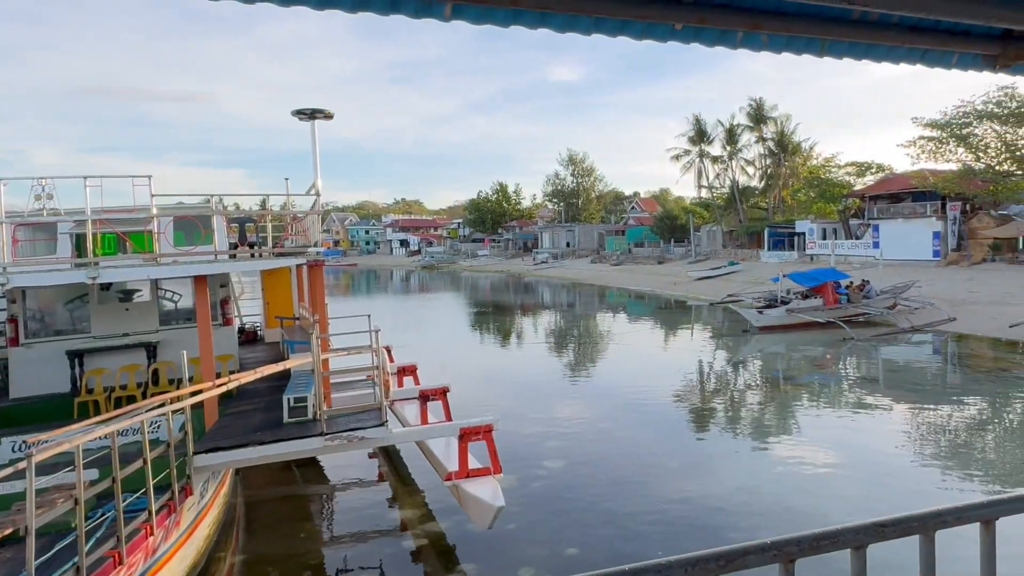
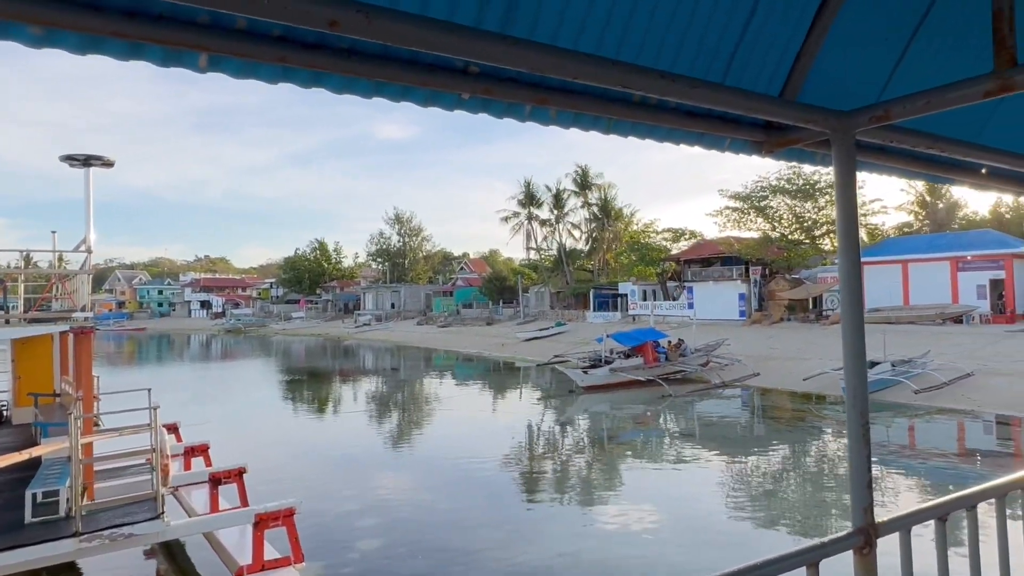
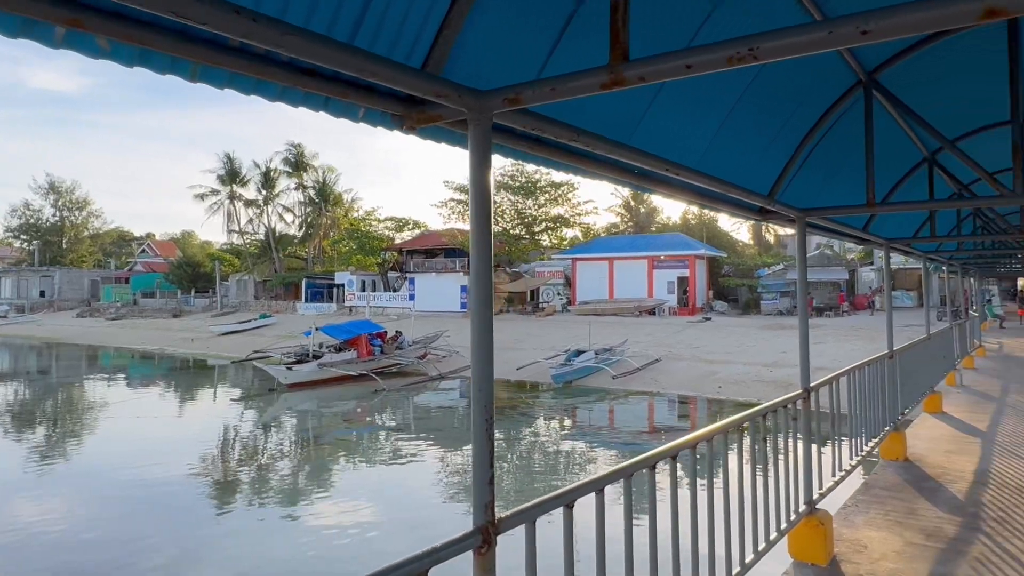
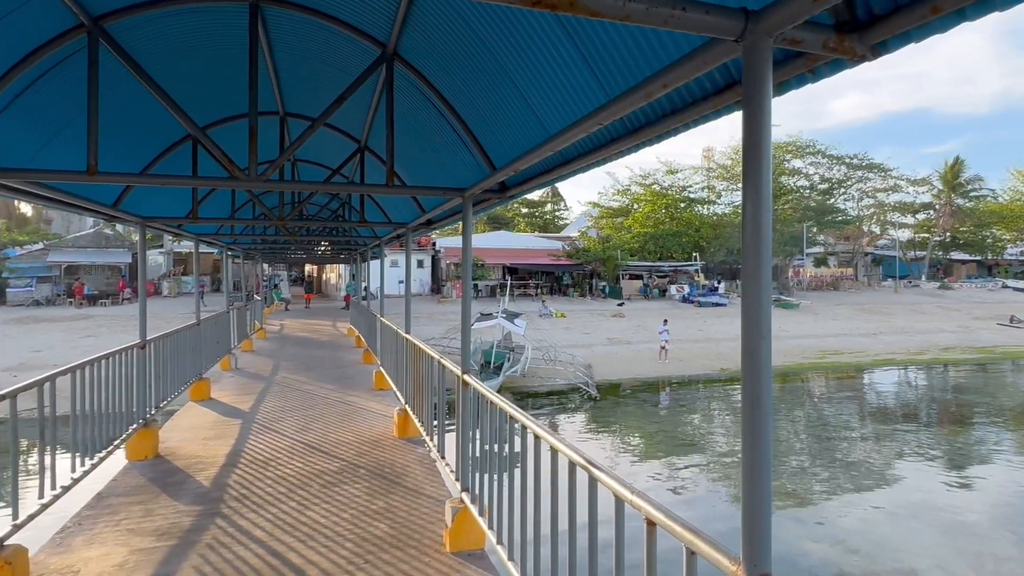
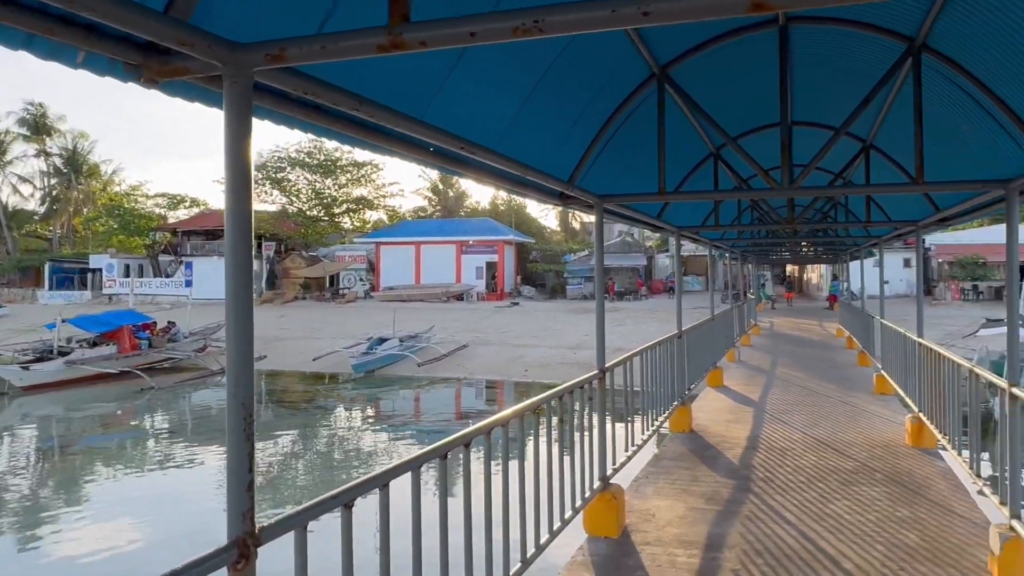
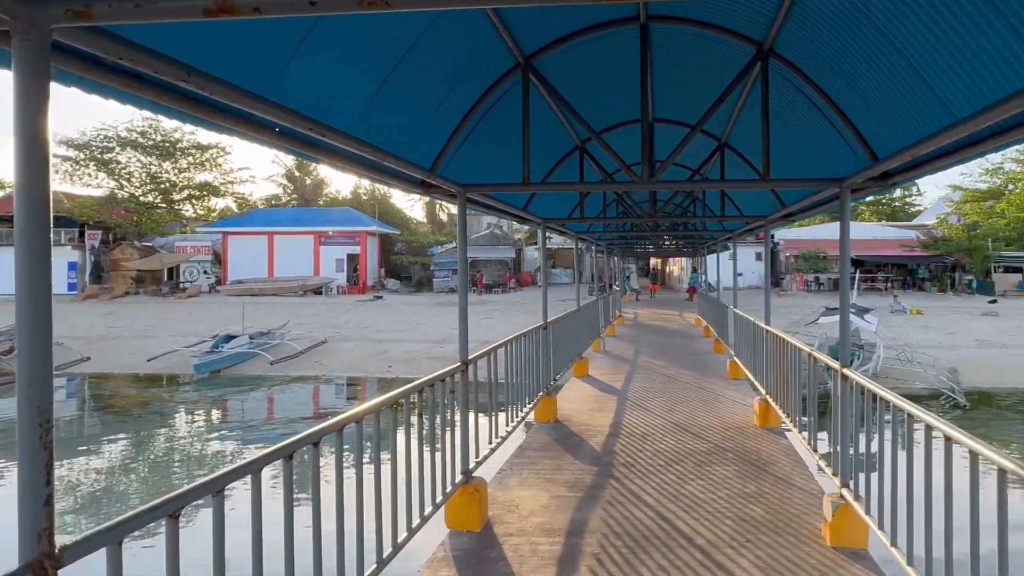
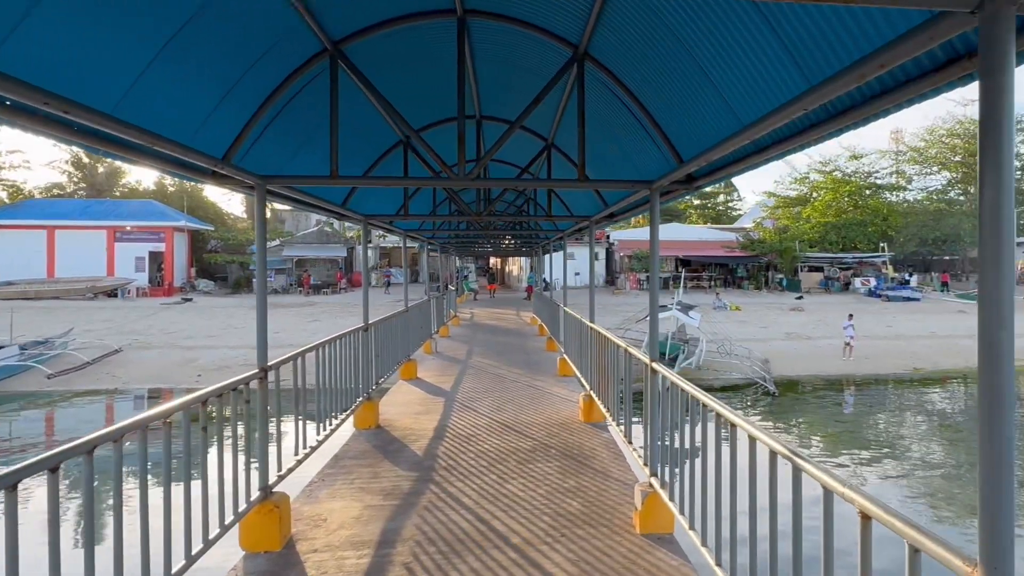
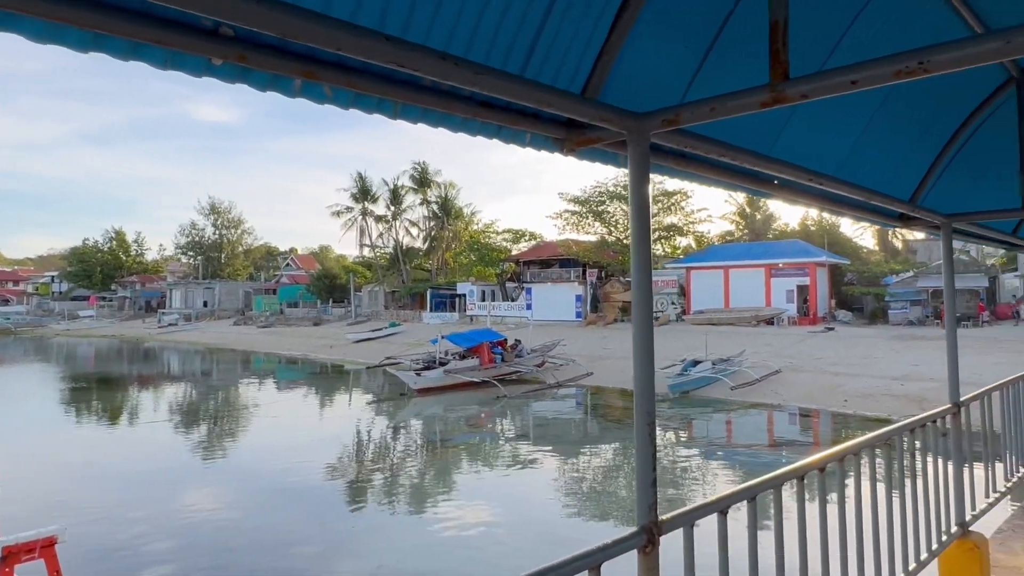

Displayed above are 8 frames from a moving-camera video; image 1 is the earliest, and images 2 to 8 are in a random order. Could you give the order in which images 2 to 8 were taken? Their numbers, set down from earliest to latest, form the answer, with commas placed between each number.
2, 8, 3, 5, 6, 7, 4
